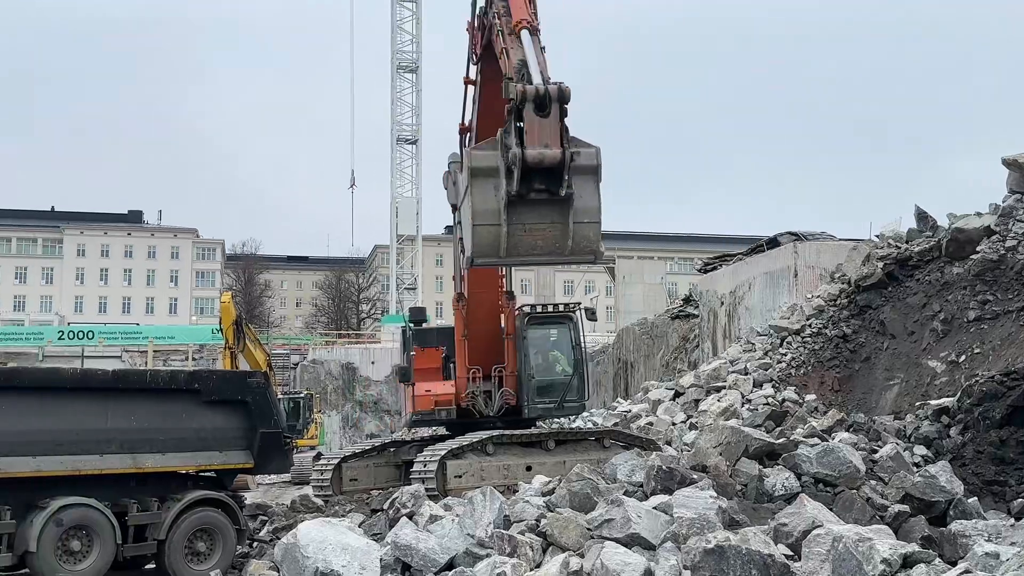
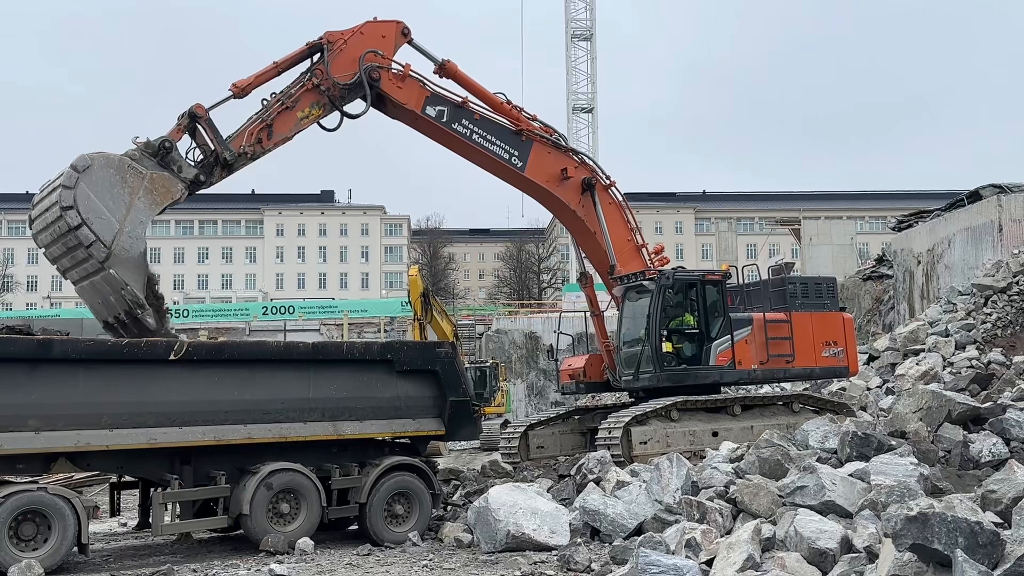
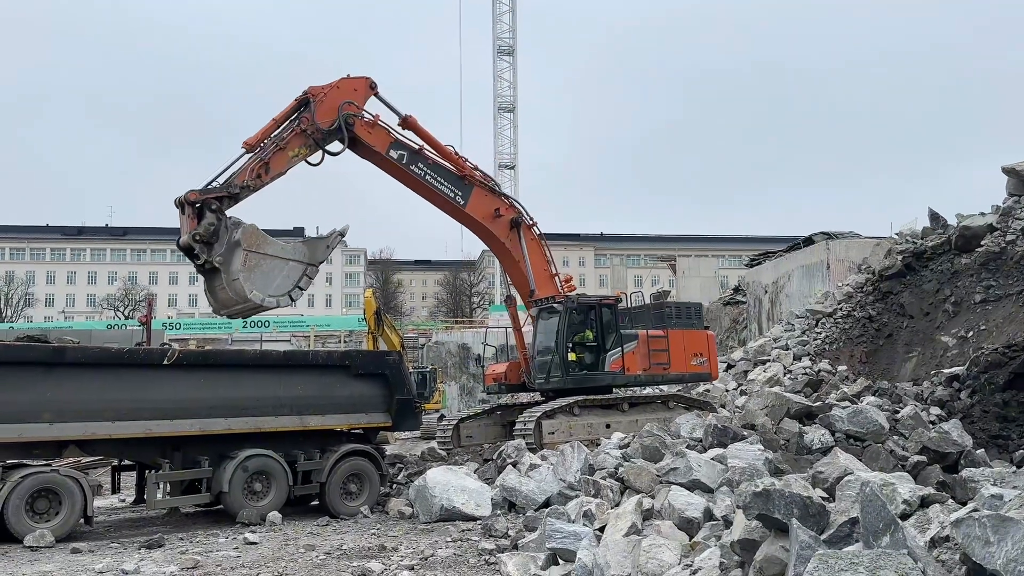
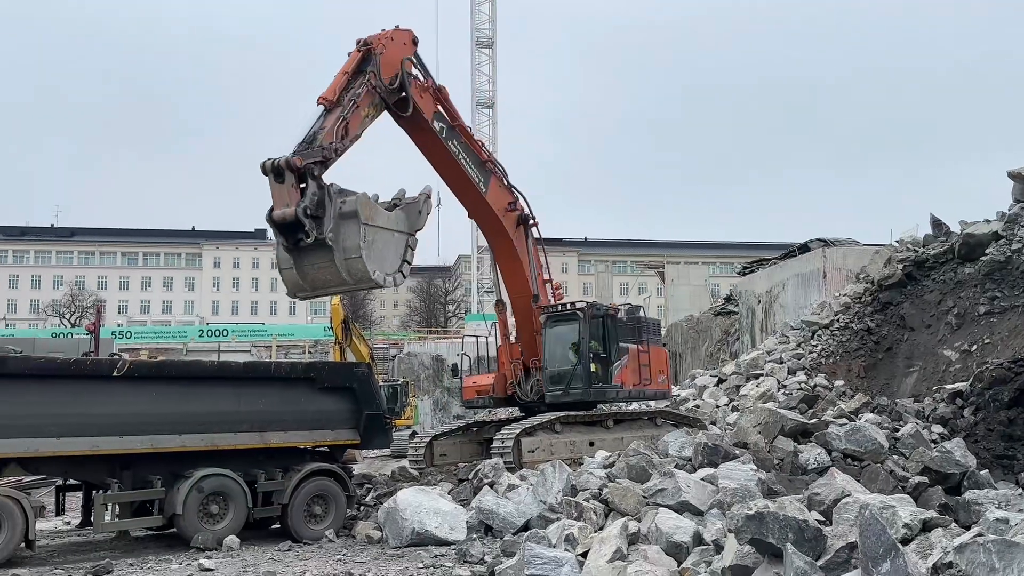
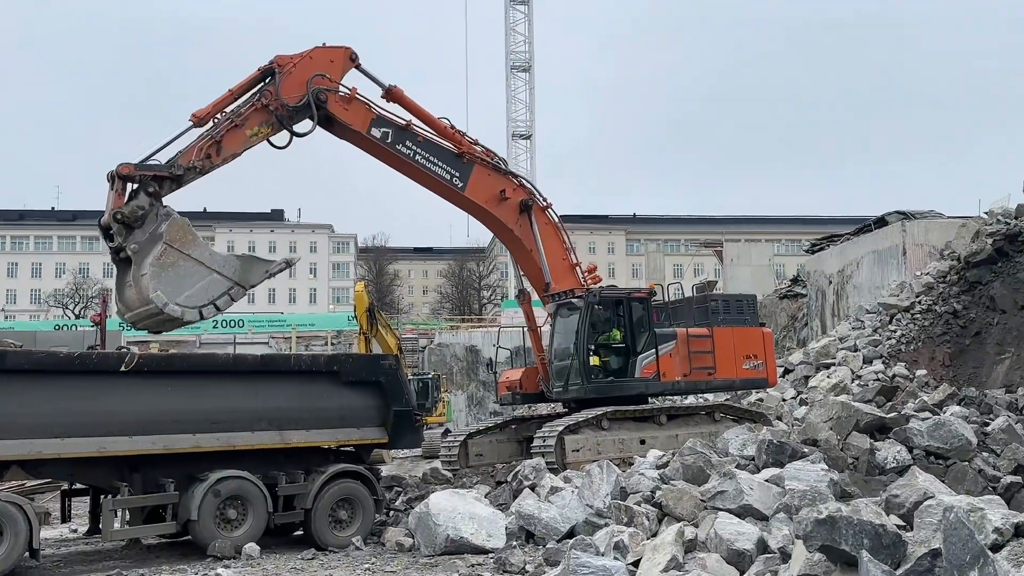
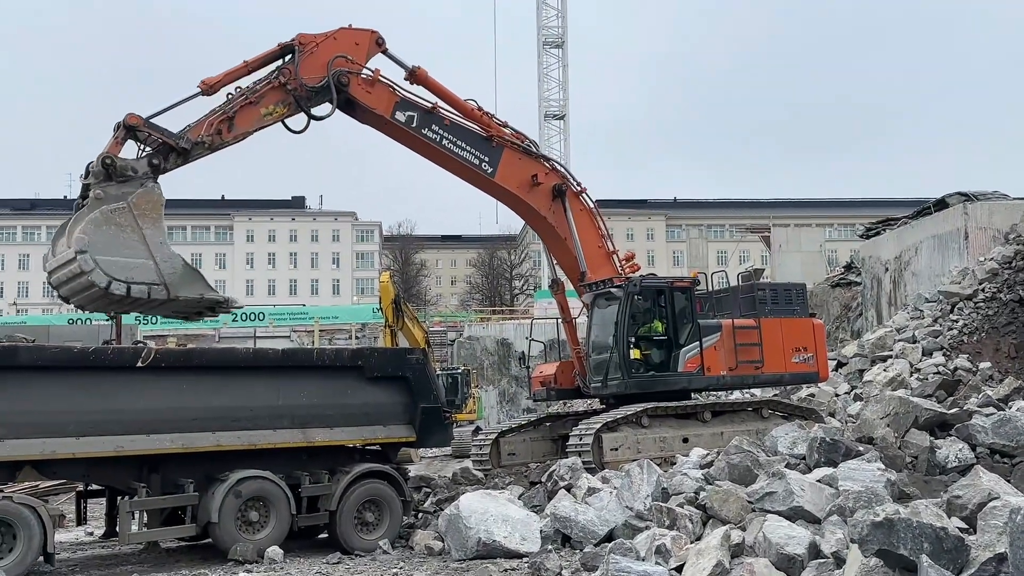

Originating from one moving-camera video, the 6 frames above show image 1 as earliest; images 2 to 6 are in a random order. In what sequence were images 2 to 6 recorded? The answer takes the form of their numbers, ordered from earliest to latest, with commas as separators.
4, 3, 5, 6, 2
